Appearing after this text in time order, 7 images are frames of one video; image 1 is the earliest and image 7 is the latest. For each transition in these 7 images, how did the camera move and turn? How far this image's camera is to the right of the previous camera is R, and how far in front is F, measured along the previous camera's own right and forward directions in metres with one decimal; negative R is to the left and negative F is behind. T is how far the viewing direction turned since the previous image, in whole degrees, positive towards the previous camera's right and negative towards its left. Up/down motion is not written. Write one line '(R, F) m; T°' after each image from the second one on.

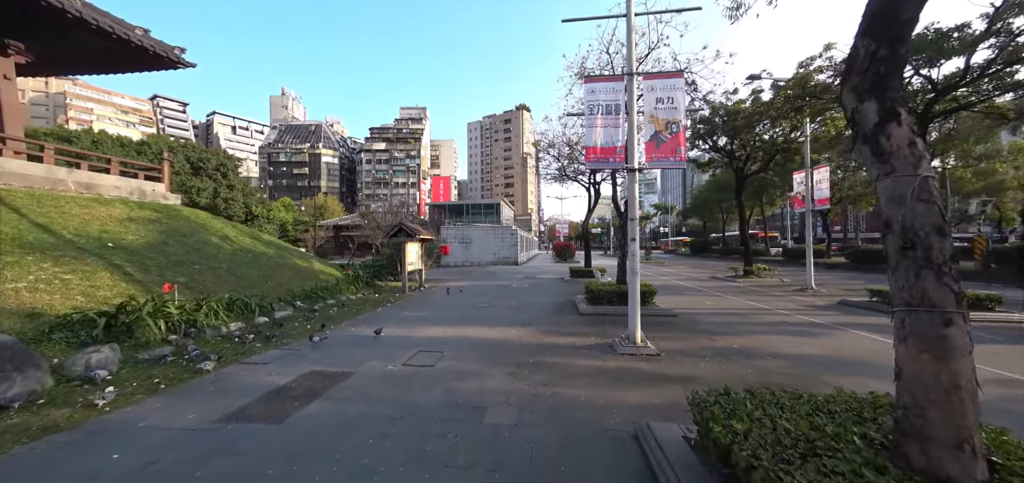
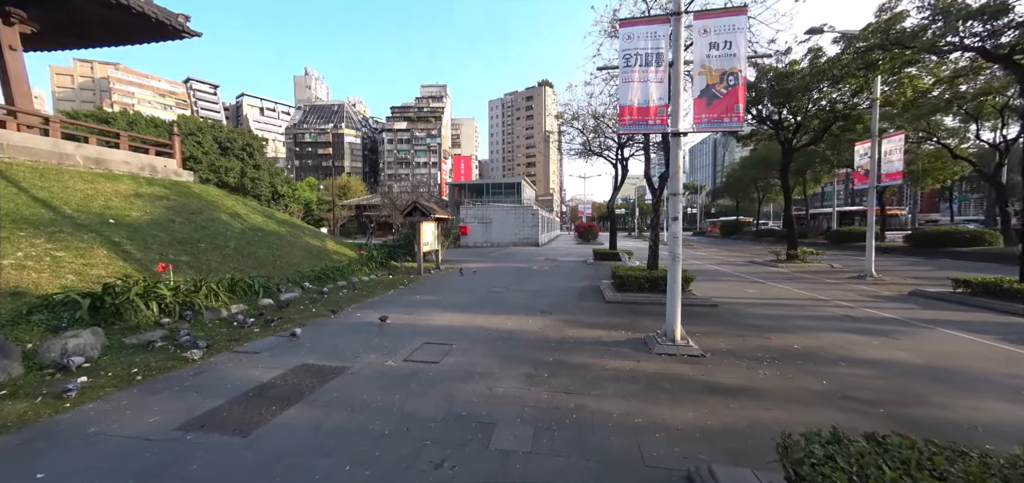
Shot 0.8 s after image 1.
(0.0, +0.8) m; -3°
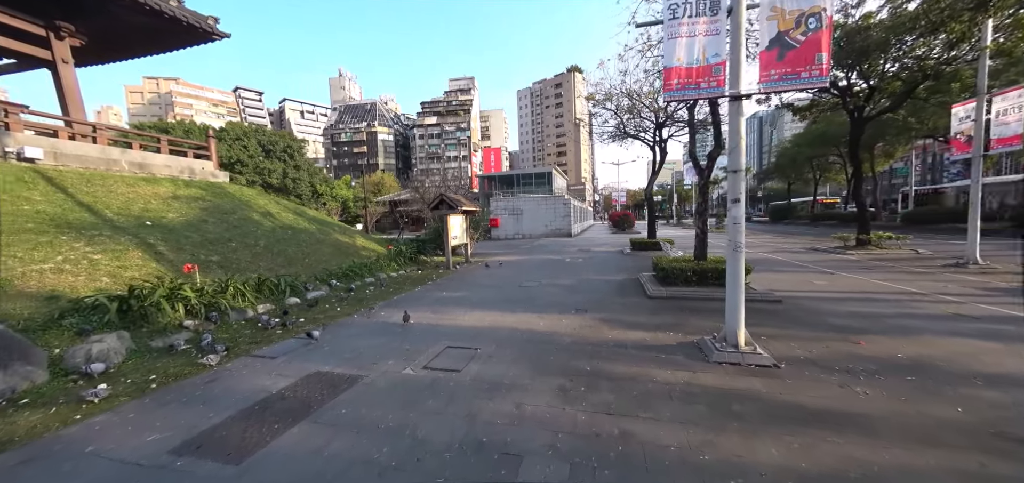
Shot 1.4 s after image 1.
(0.0, +0.6) m; -5°
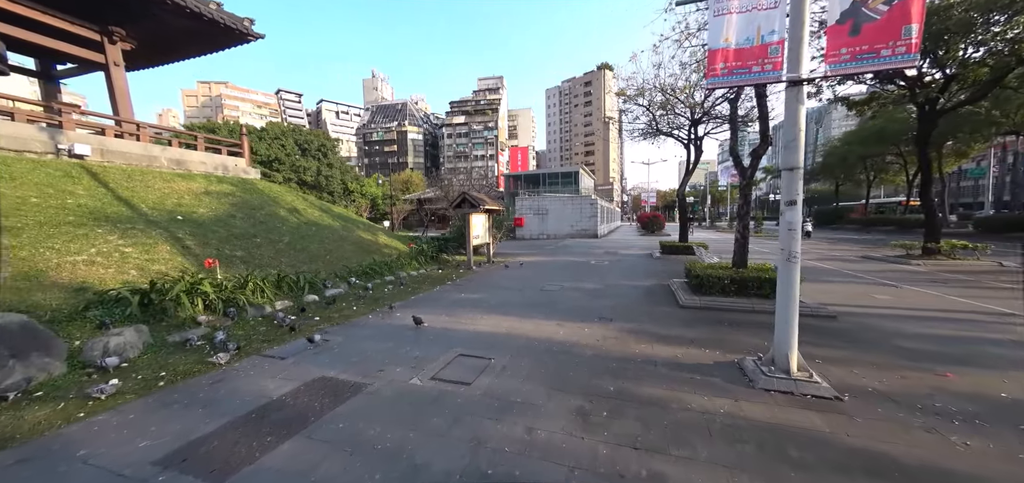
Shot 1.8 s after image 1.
(+0.1, +0.4) m; -4°
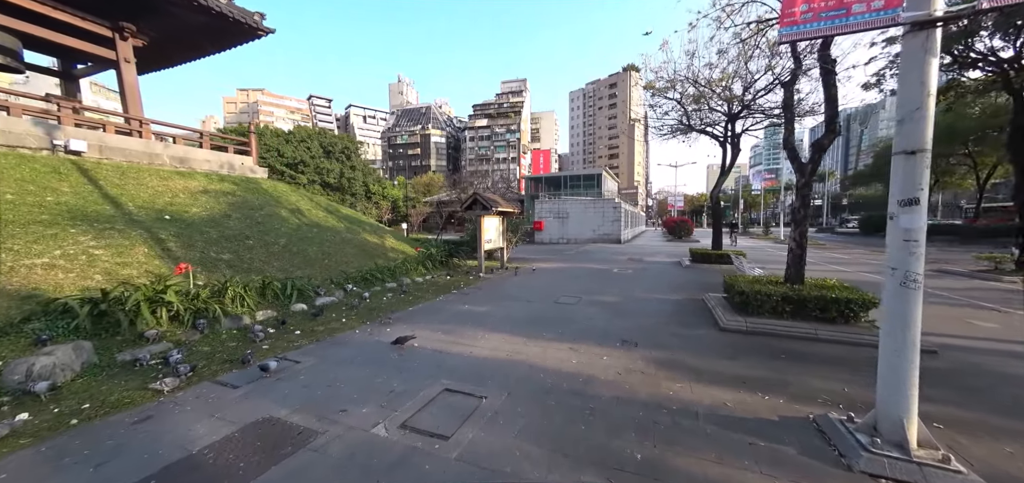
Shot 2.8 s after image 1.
(+0.2, +0.9) m; -3°
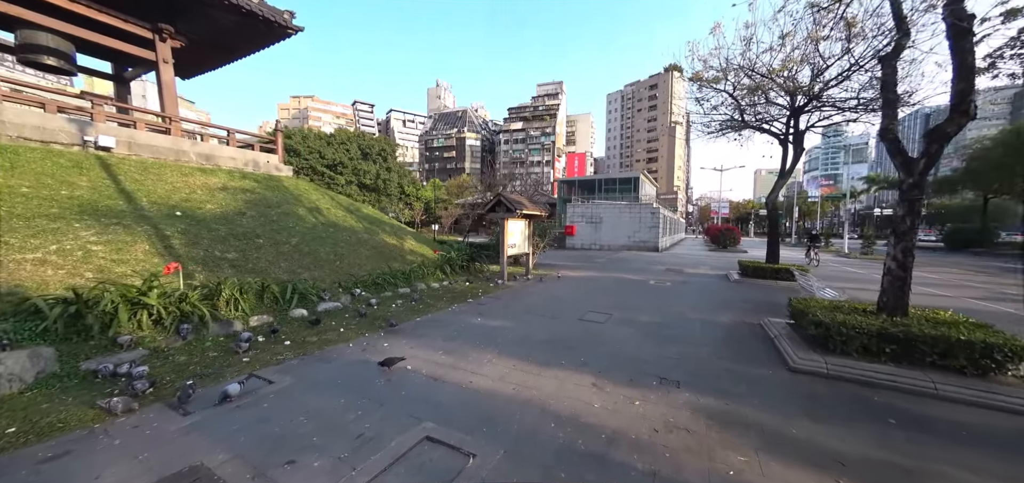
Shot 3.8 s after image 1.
(+0.2, +0.9) m; -5°
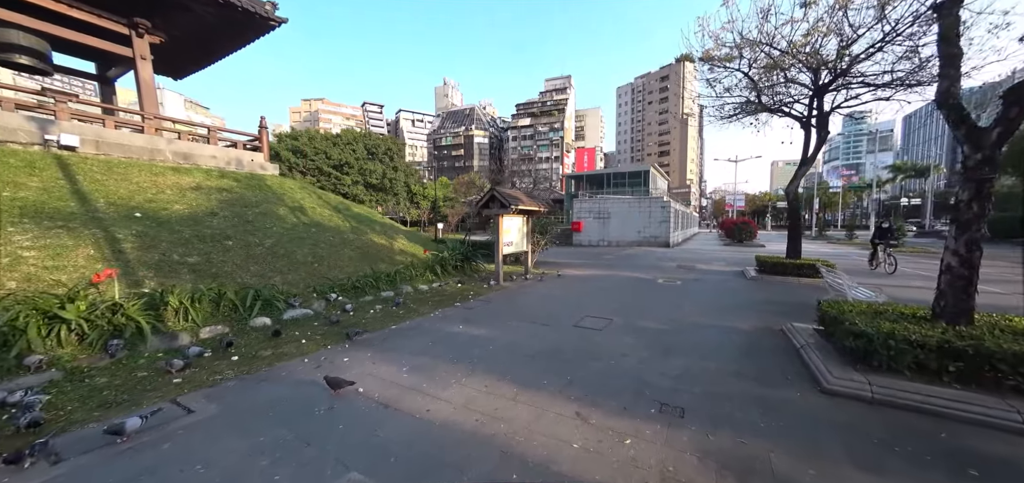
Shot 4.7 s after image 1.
(+0.5, +0.7) m; -2°
